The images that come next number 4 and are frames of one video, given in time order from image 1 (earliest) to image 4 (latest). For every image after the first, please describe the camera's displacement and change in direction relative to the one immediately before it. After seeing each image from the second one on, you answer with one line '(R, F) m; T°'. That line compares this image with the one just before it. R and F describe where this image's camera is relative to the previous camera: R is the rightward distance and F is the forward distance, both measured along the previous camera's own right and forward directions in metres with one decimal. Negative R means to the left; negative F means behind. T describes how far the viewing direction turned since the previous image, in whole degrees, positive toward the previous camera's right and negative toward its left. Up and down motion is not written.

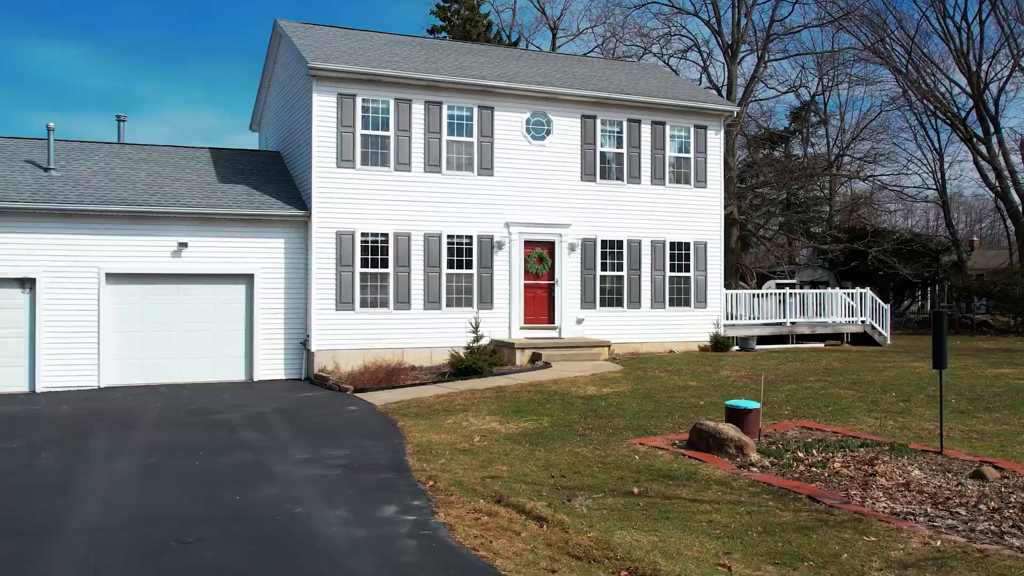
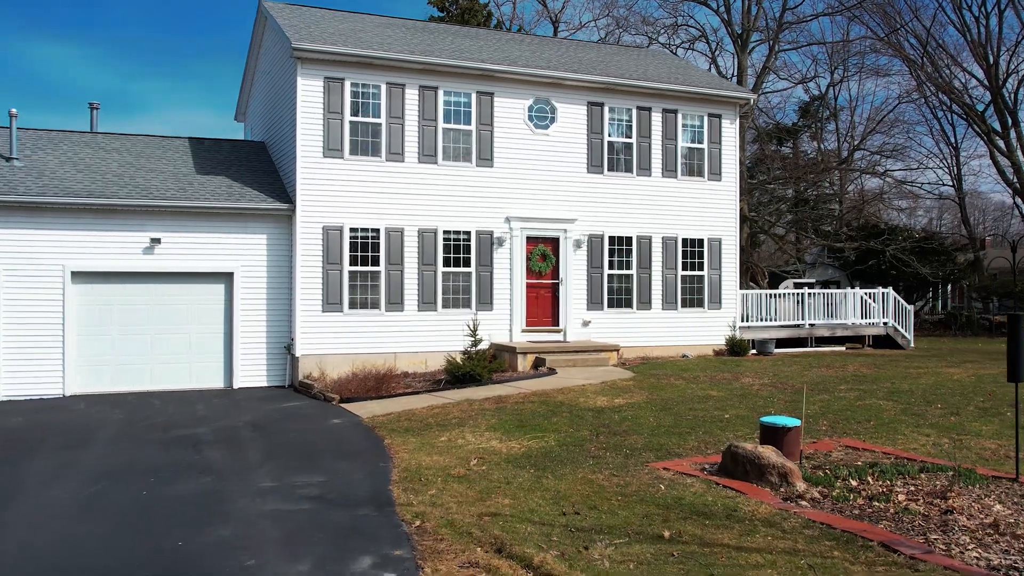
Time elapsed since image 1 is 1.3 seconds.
(0.0, +1.3) m; 0°
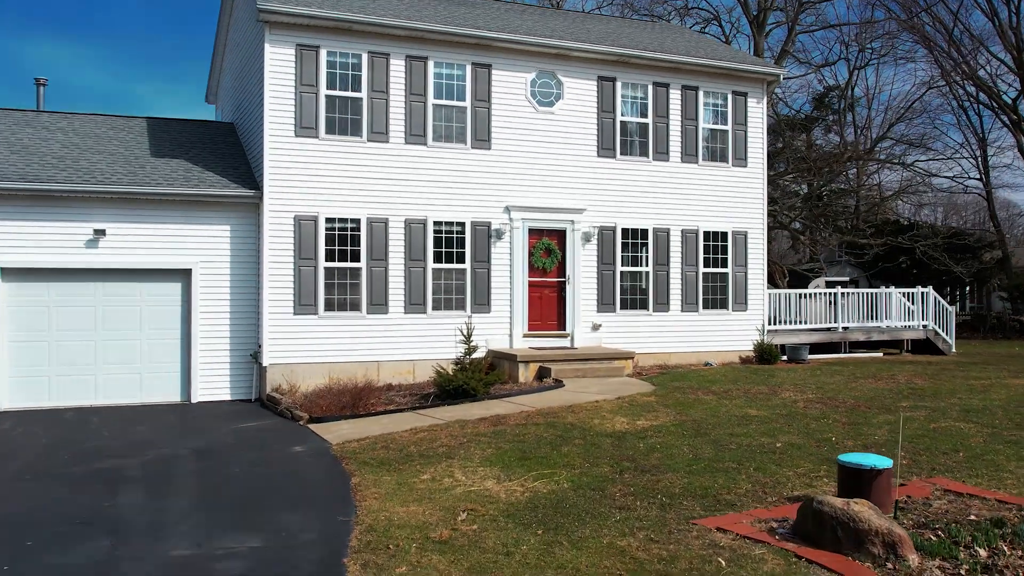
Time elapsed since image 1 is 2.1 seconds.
(0.0, +2.0) m; 0°
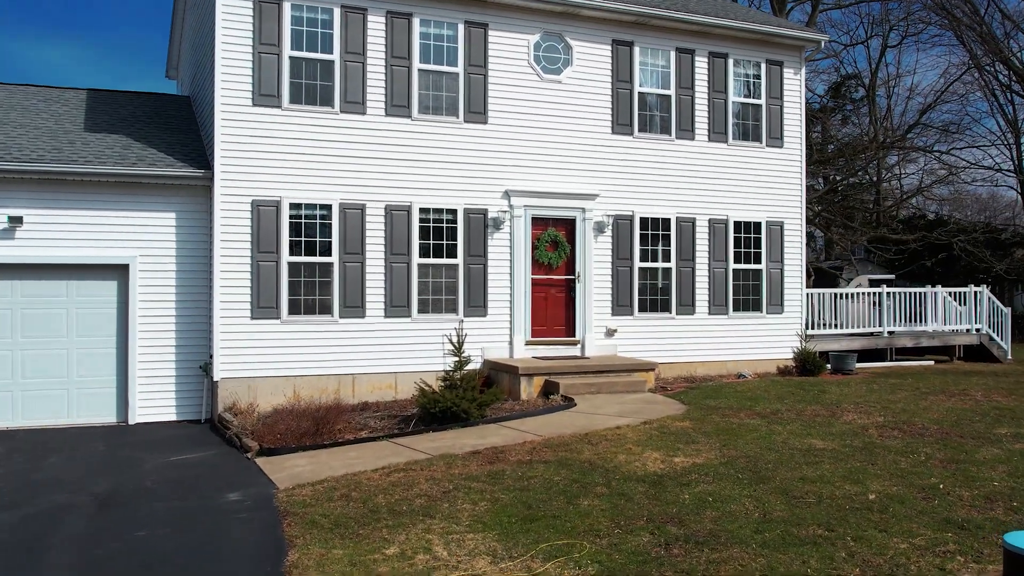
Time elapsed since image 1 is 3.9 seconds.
(0.0, +2.2) m; 0°
